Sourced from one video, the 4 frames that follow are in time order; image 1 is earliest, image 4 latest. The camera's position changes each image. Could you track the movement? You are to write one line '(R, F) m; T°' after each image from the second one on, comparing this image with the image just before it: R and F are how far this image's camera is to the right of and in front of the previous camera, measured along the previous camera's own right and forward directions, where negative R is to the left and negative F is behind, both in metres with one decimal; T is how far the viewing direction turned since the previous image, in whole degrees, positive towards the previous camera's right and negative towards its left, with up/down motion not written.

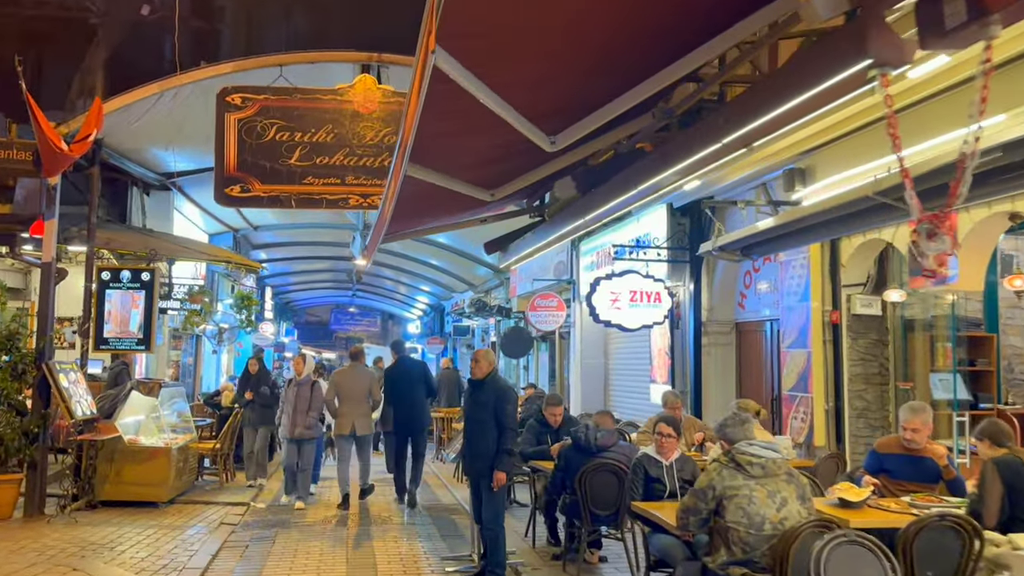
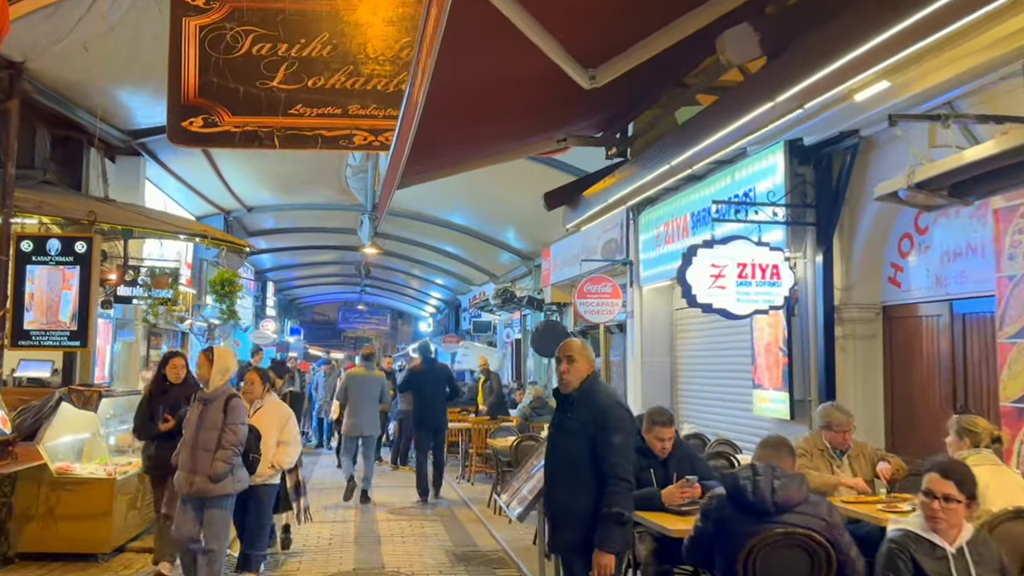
(-0.5, +2.6) m; -1°
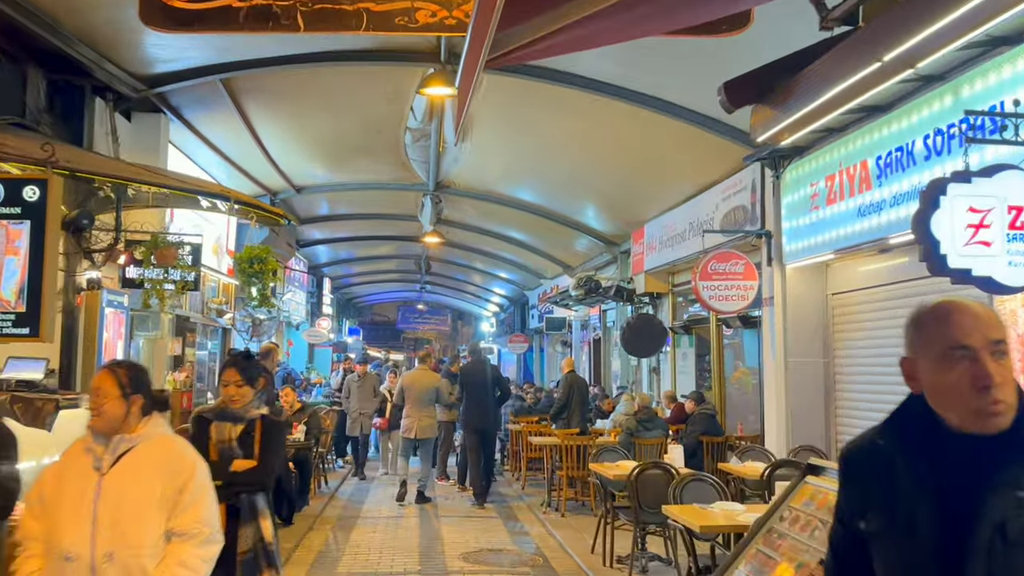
(-0.5, +2.4) m; -4°
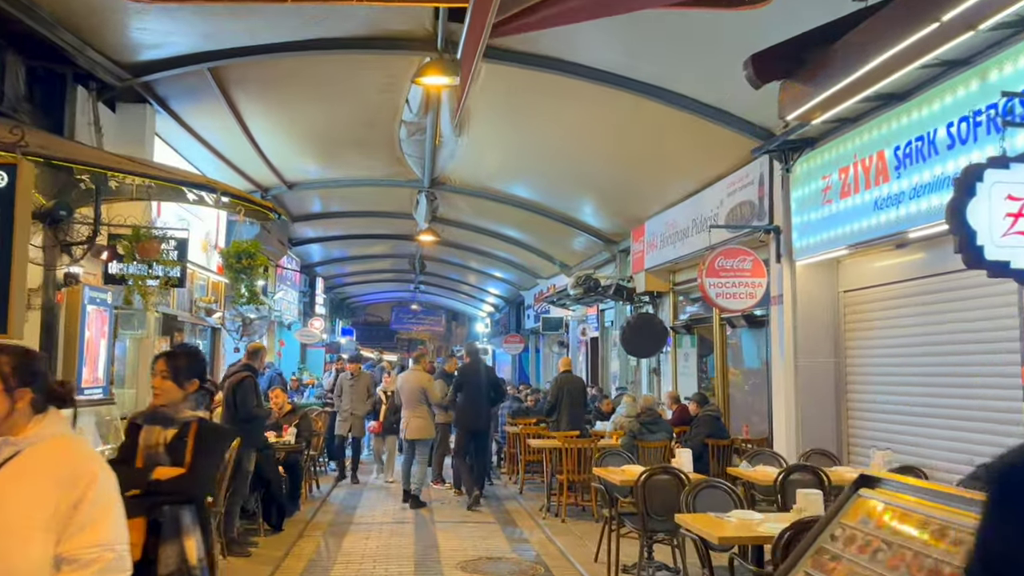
(-0.1, +0.3) m; 0°
